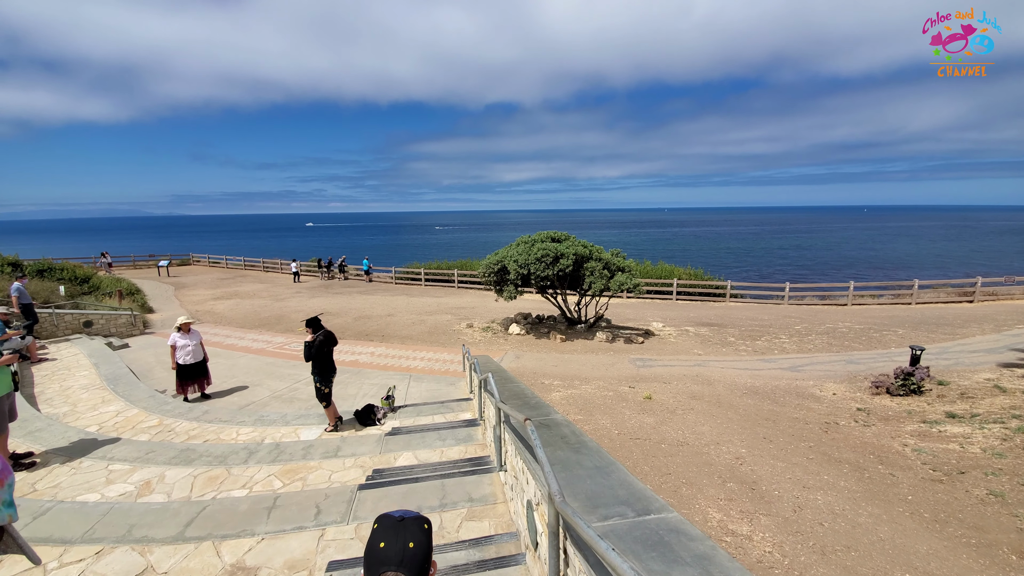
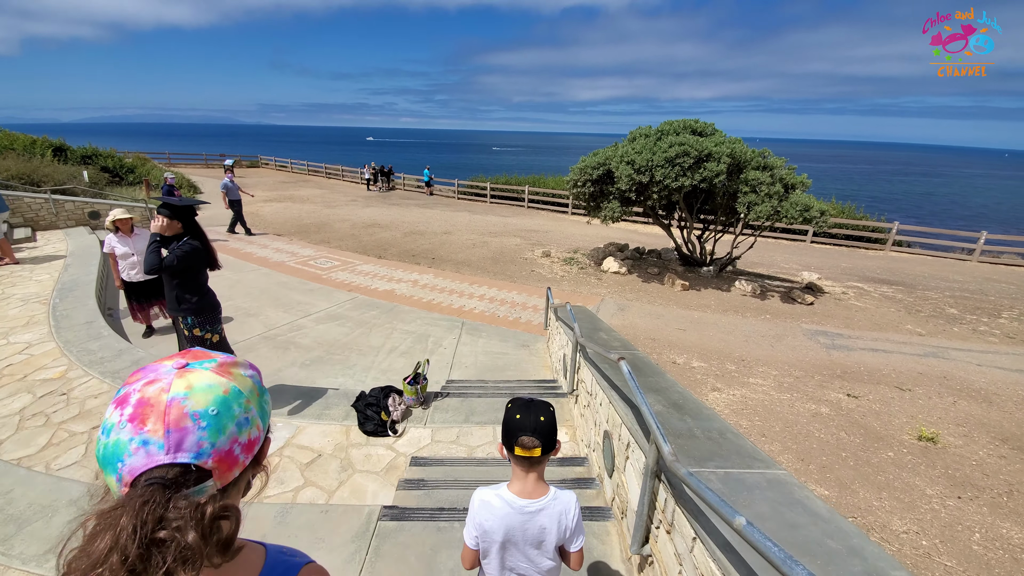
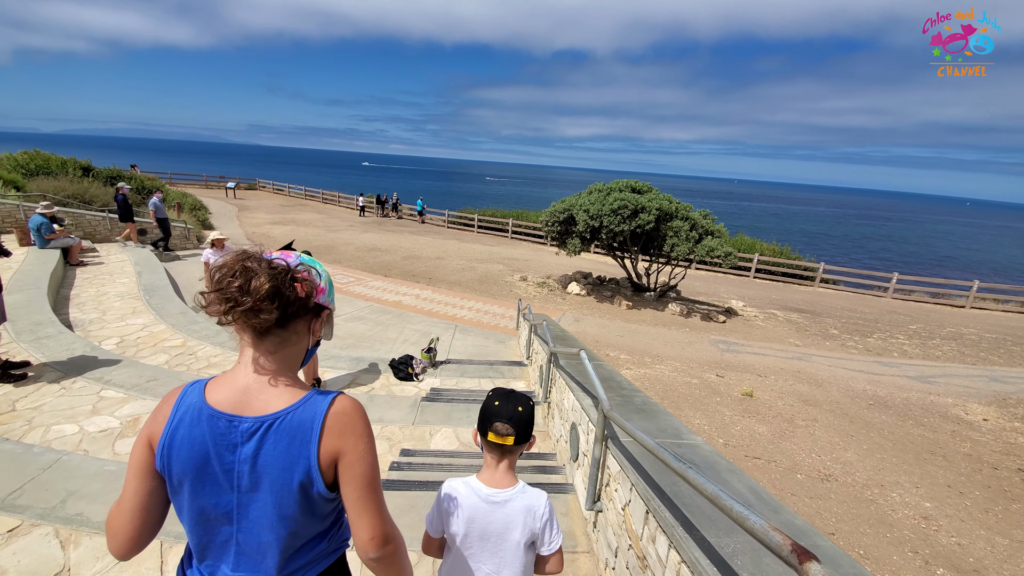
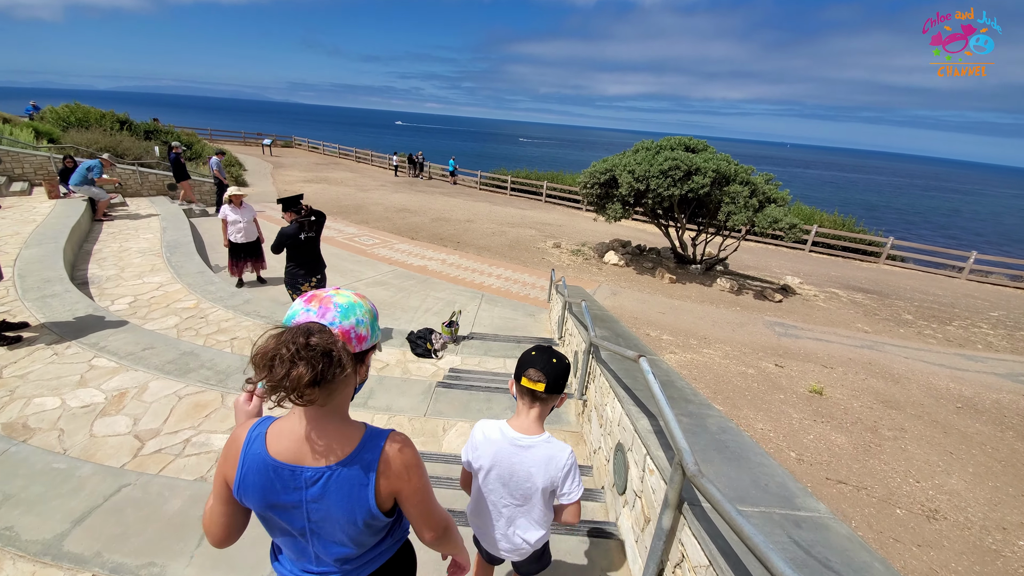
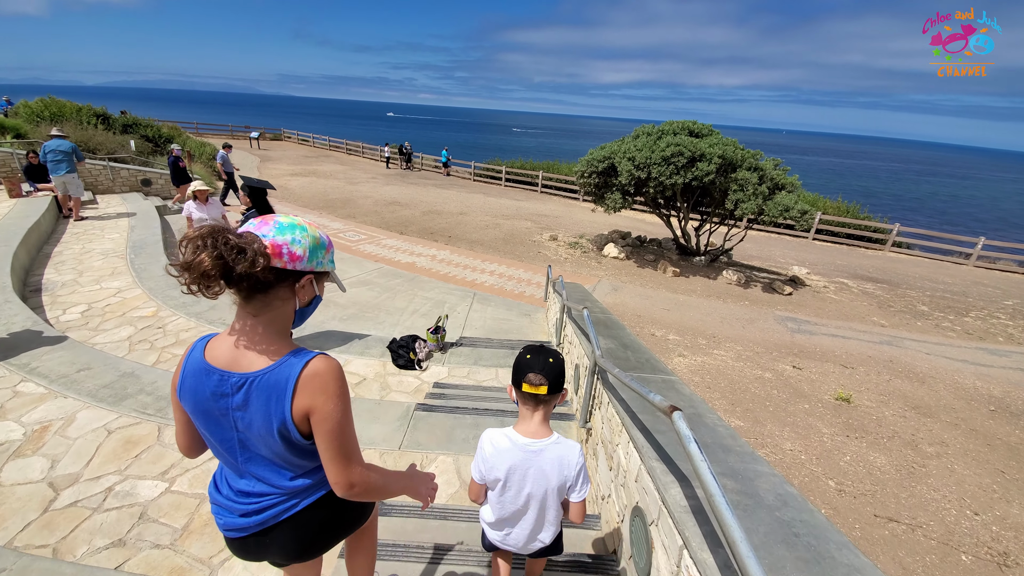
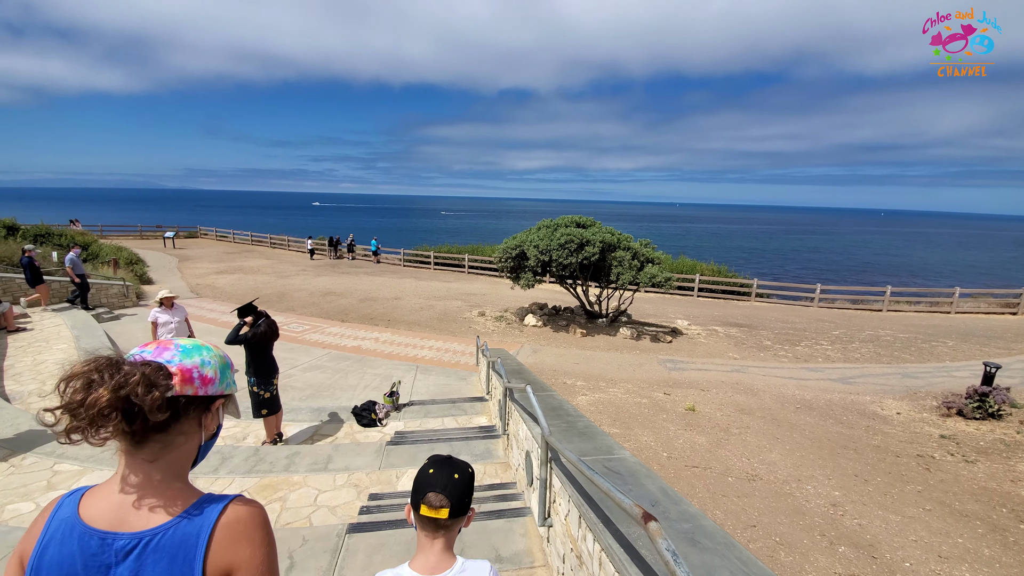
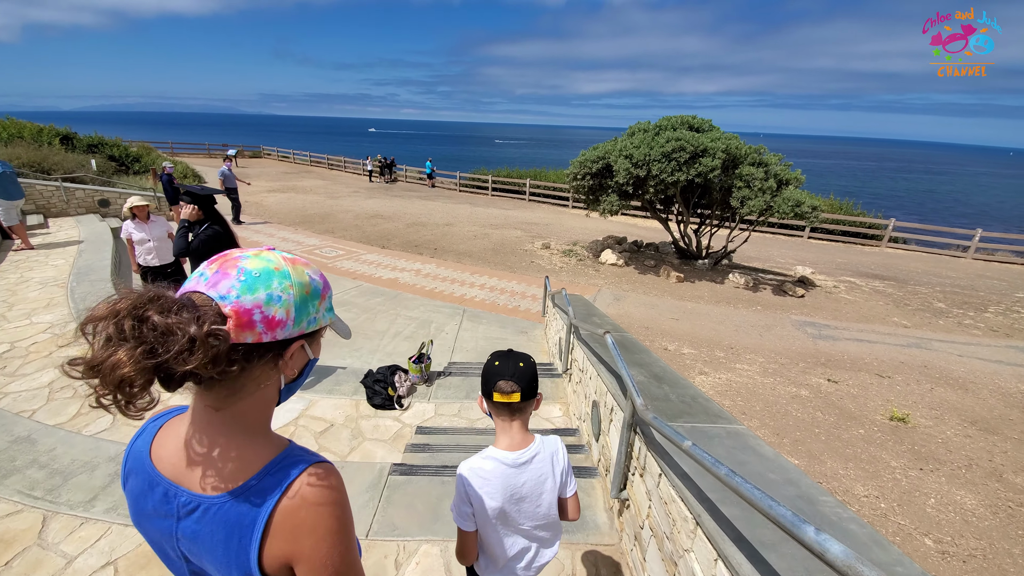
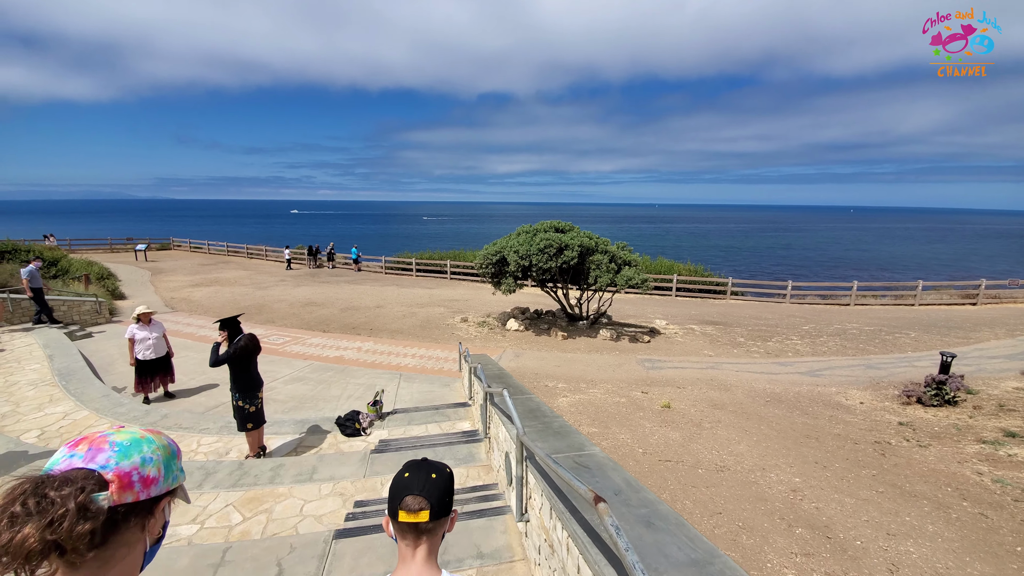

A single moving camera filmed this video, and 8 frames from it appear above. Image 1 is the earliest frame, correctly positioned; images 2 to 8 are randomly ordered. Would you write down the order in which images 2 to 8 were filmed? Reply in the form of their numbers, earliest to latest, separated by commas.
8, 6, 3, 4, 5, 7, 2
